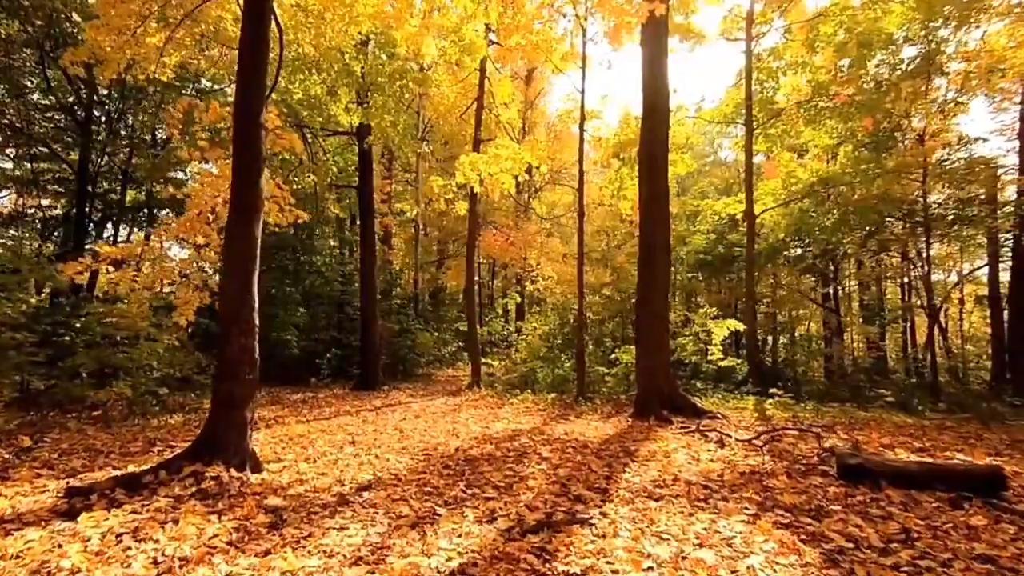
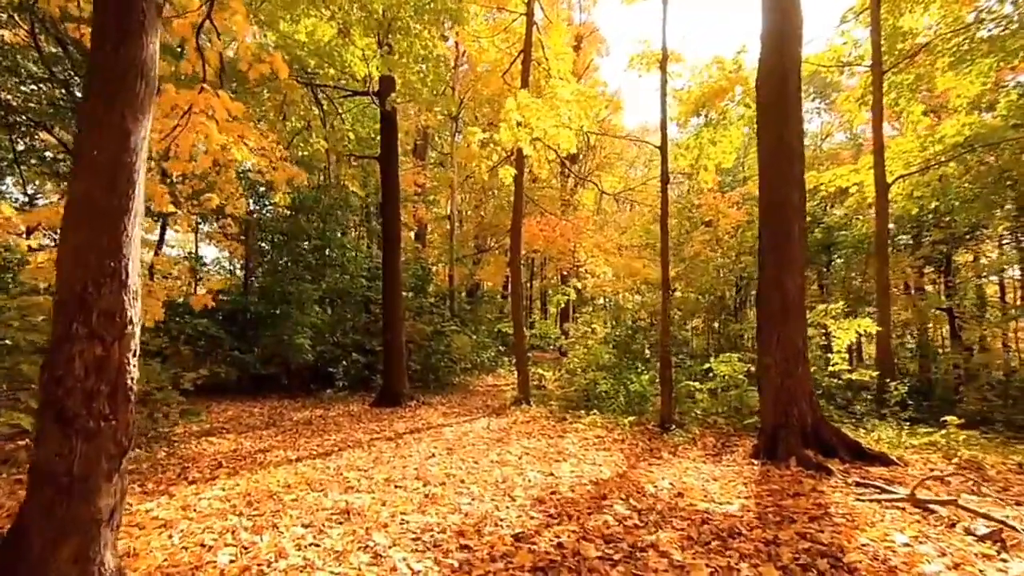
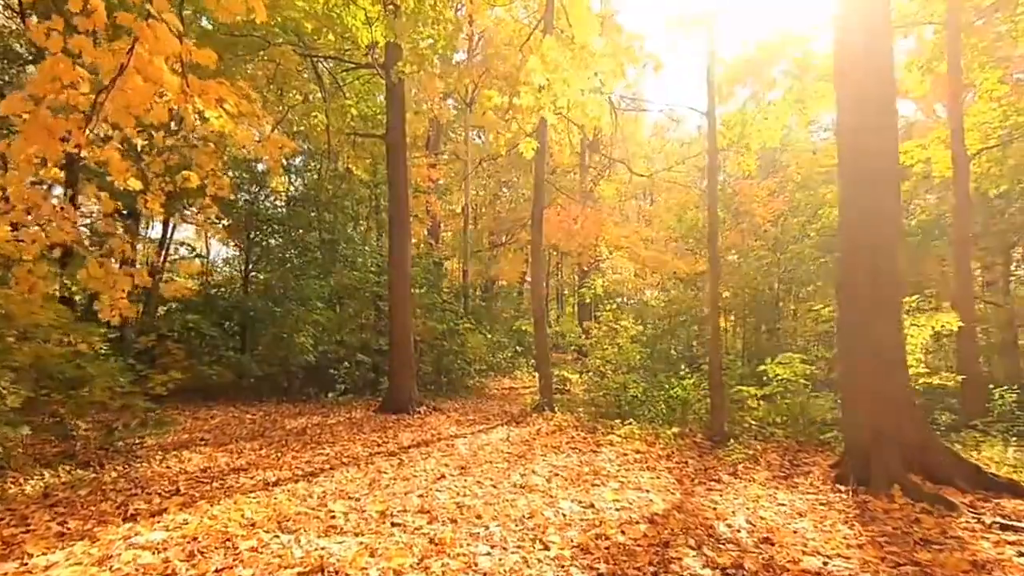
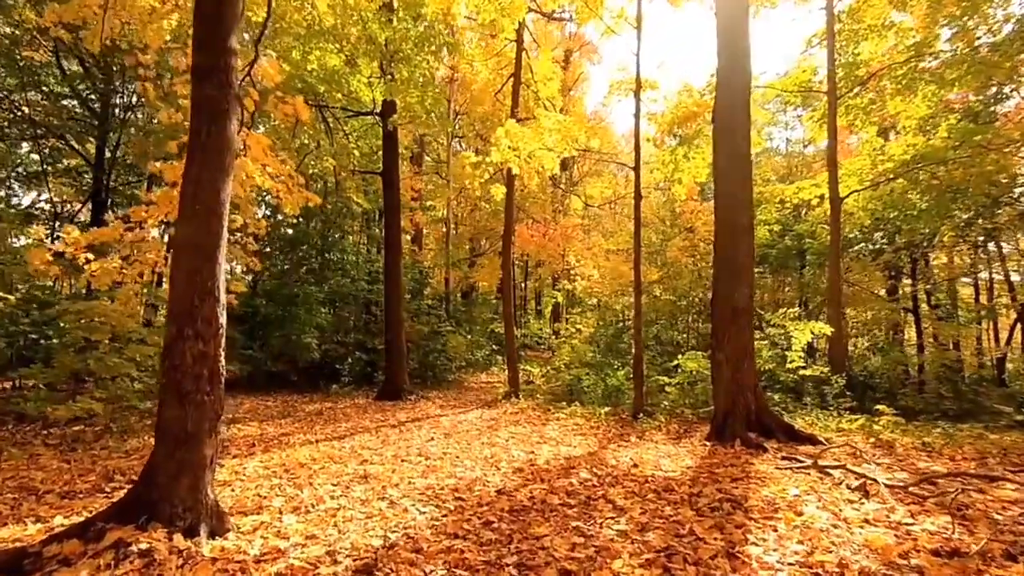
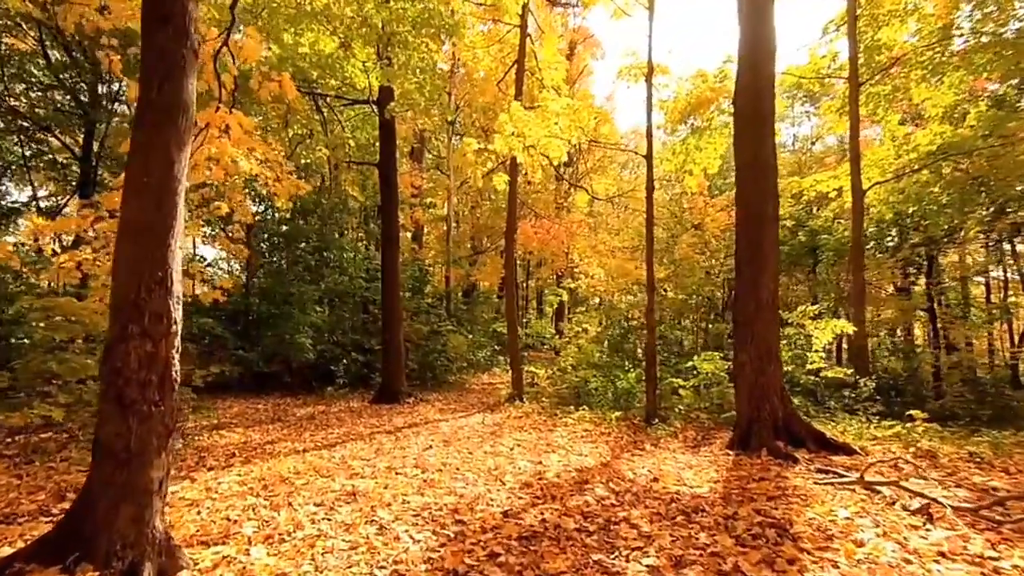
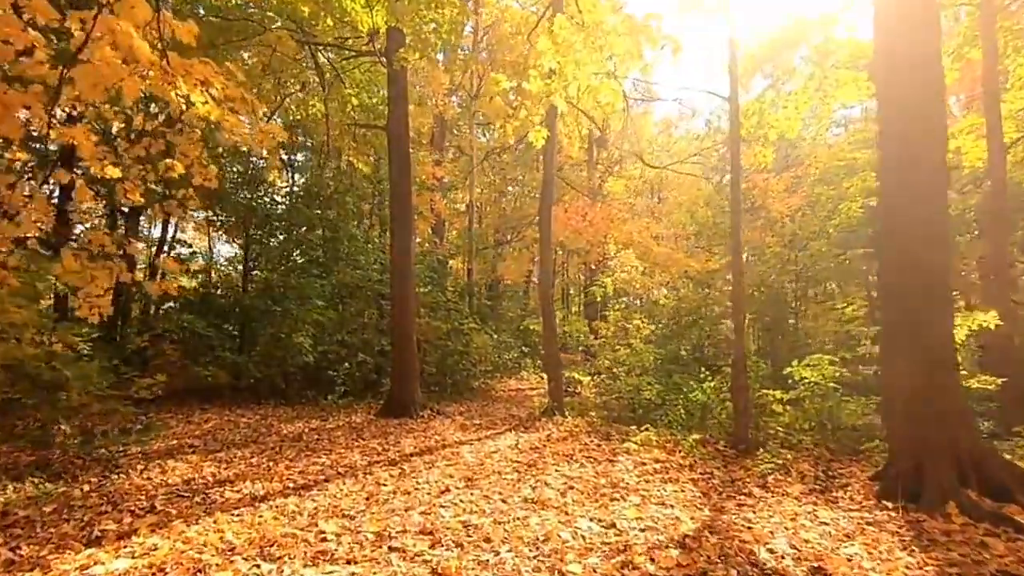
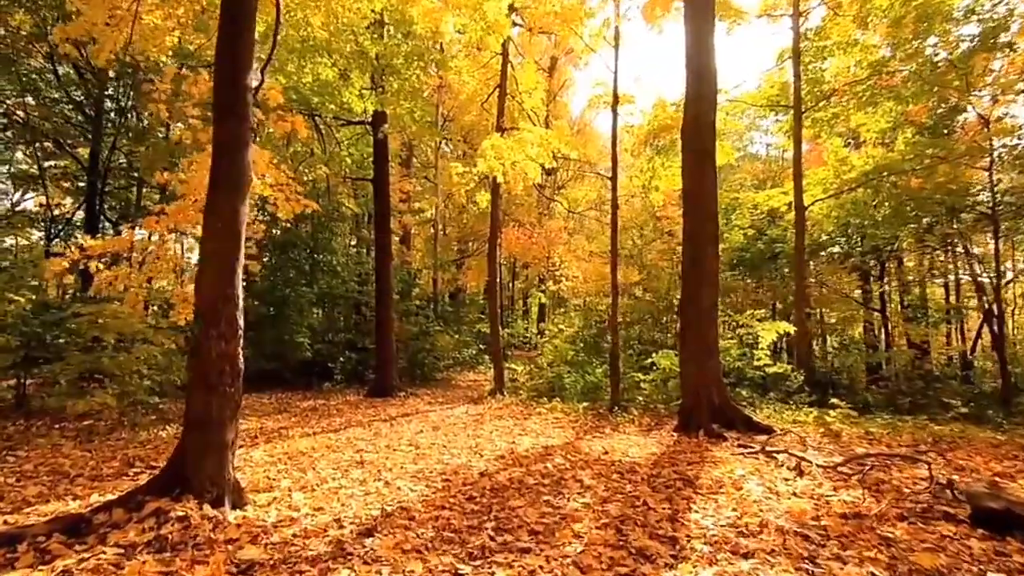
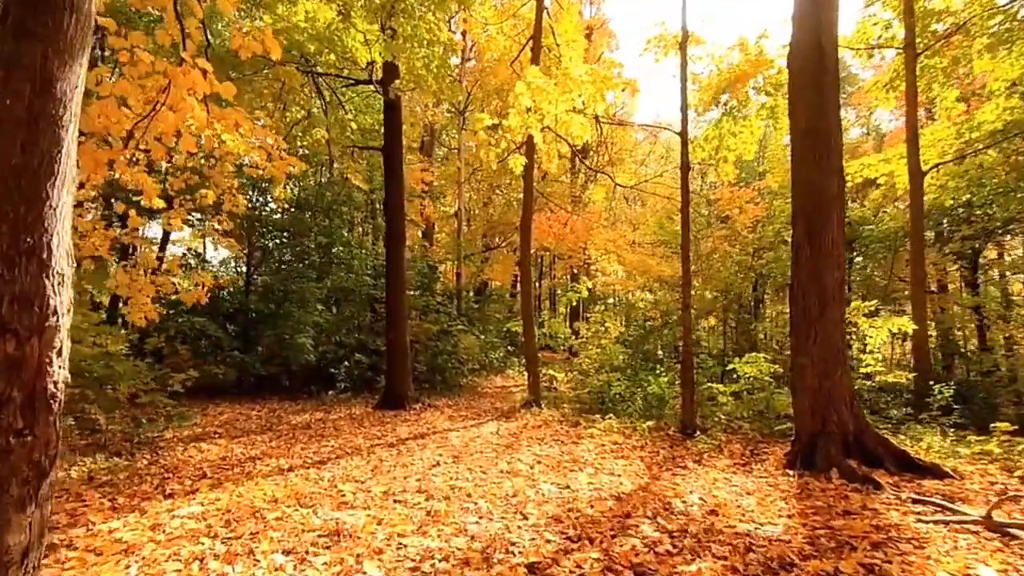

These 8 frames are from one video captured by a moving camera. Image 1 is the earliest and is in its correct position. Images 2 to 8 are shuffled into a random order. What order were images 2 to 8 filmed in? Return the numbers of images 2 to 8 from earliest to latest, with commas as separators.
7, 4, 5, 2, 8, 3, 6
